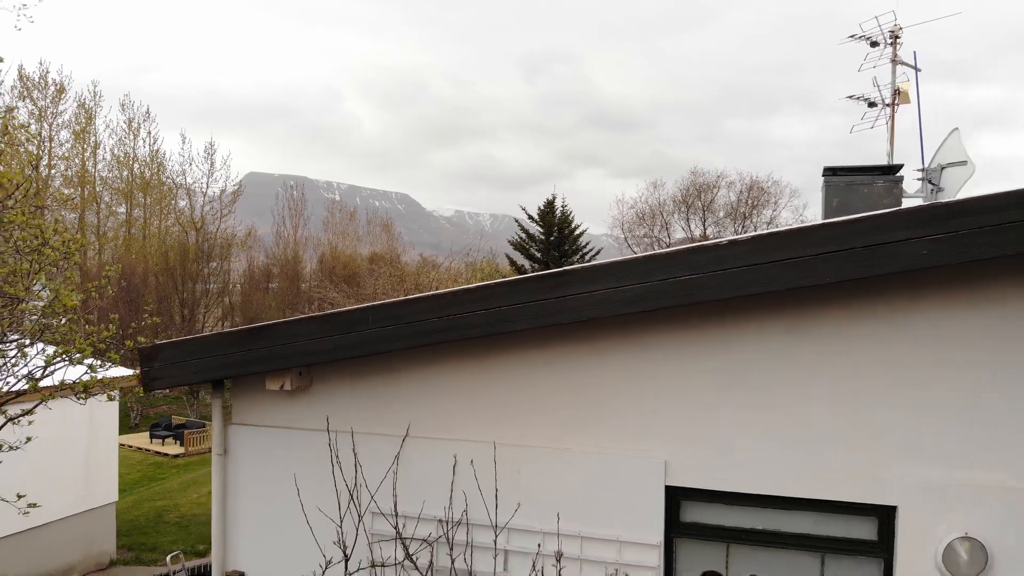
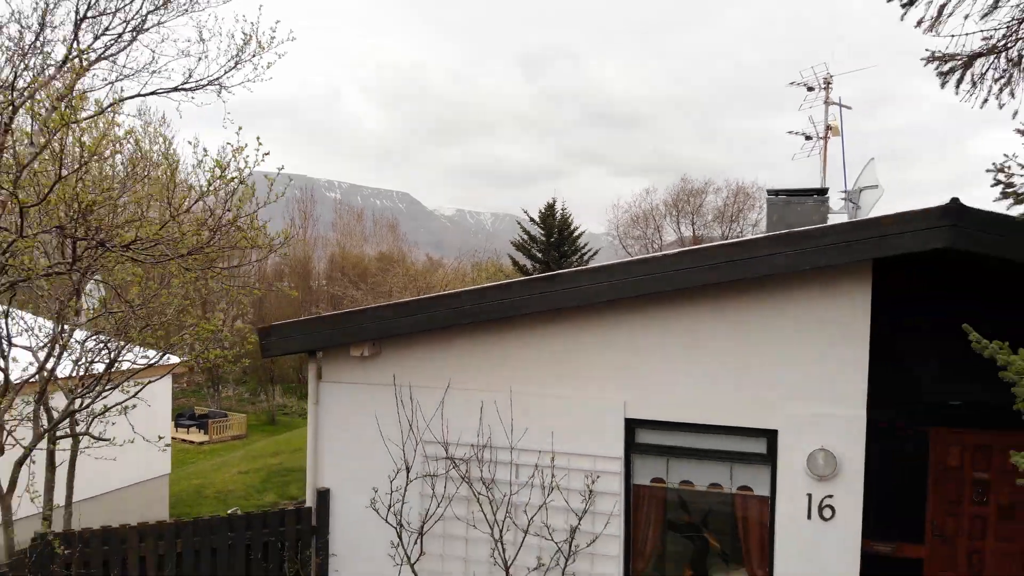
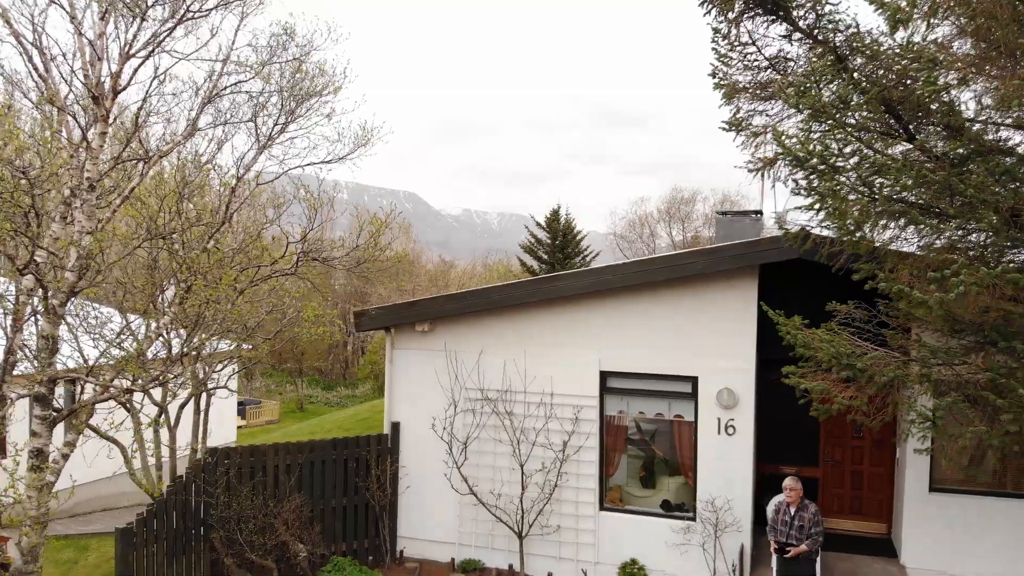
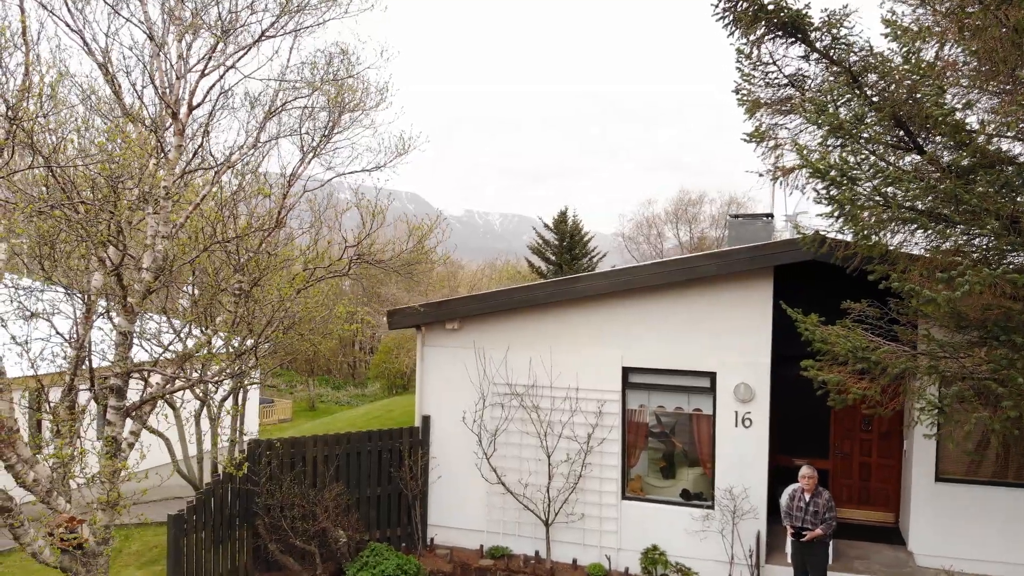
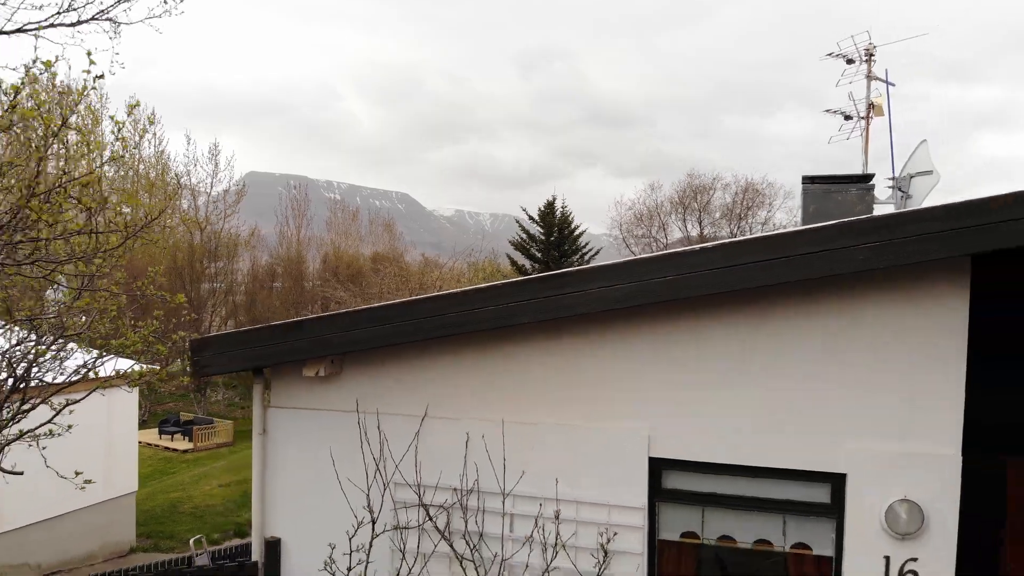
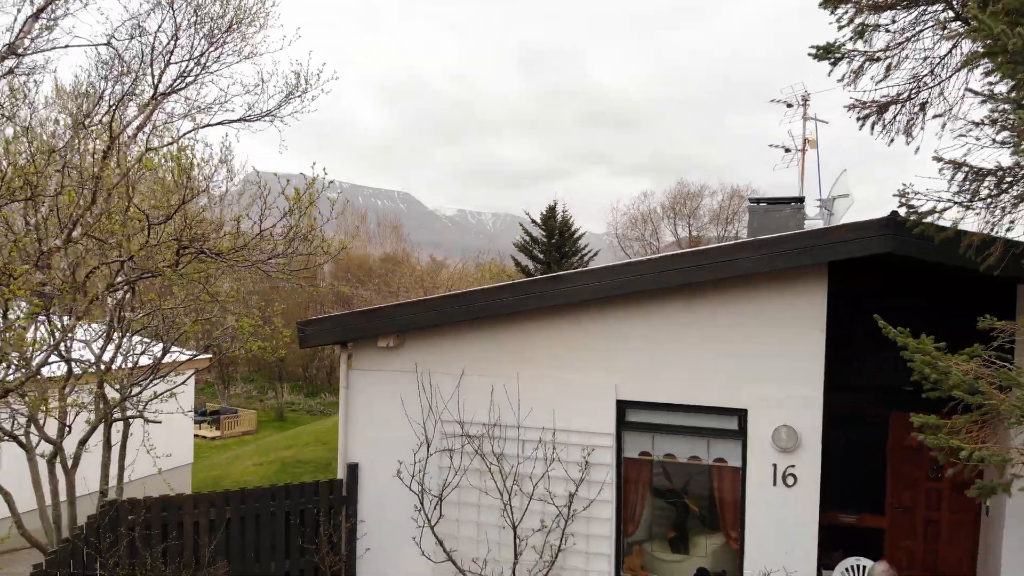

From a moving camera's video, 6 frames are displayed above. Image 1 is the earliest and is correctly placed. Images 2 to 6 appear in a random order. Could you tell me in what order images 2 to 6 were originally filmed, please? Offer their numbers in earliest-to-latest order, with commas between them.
5, 2, 6, 3, 4
